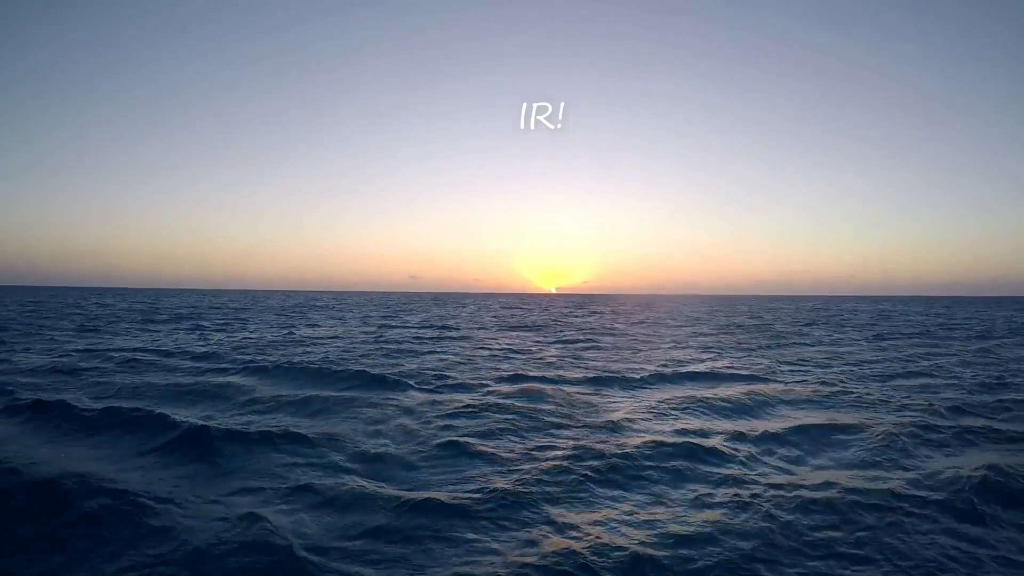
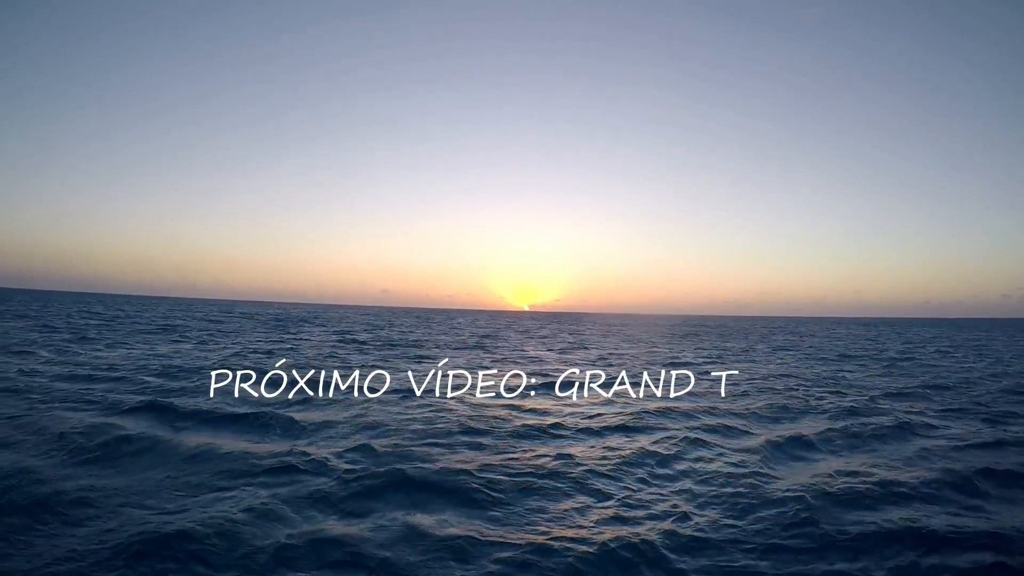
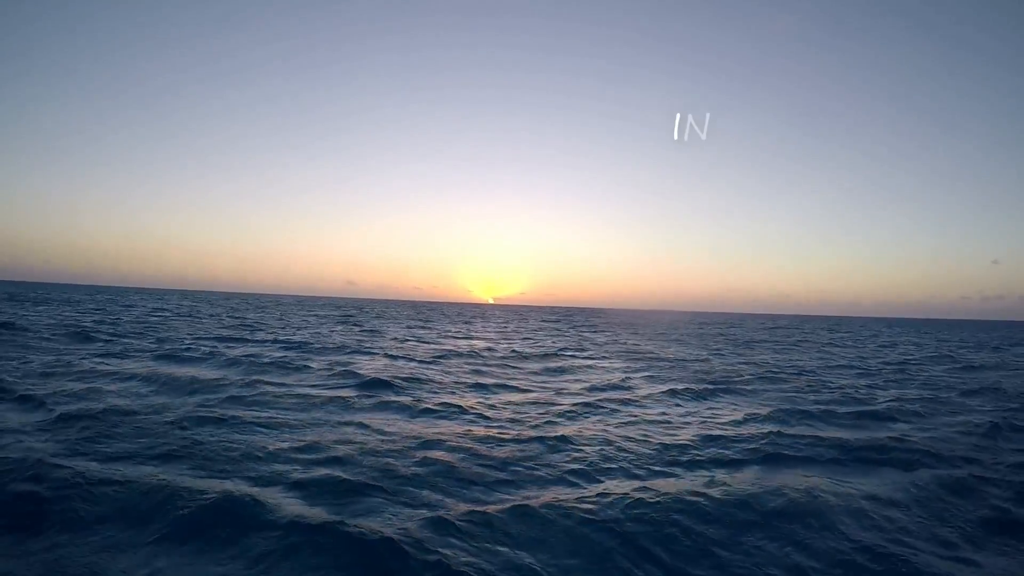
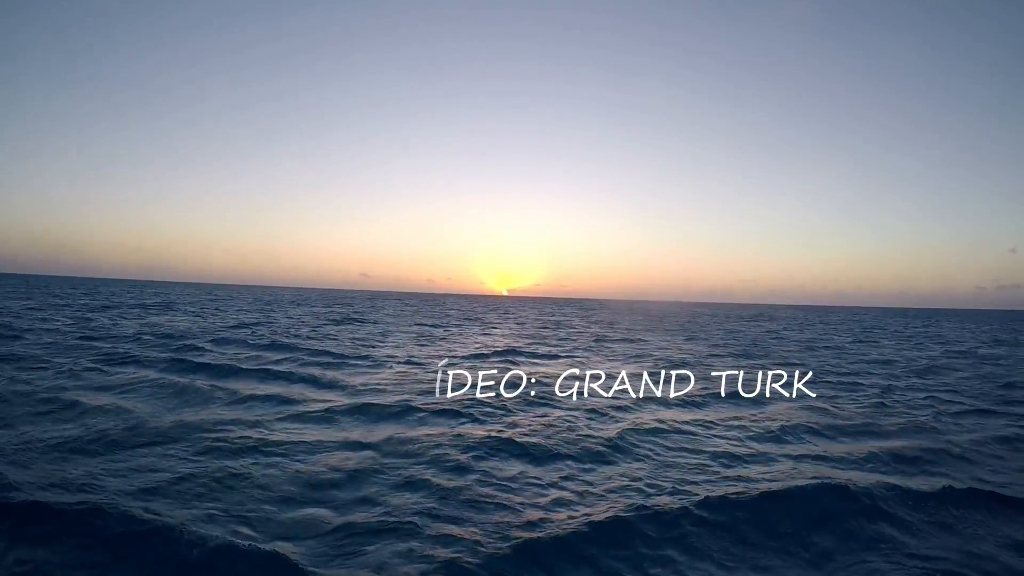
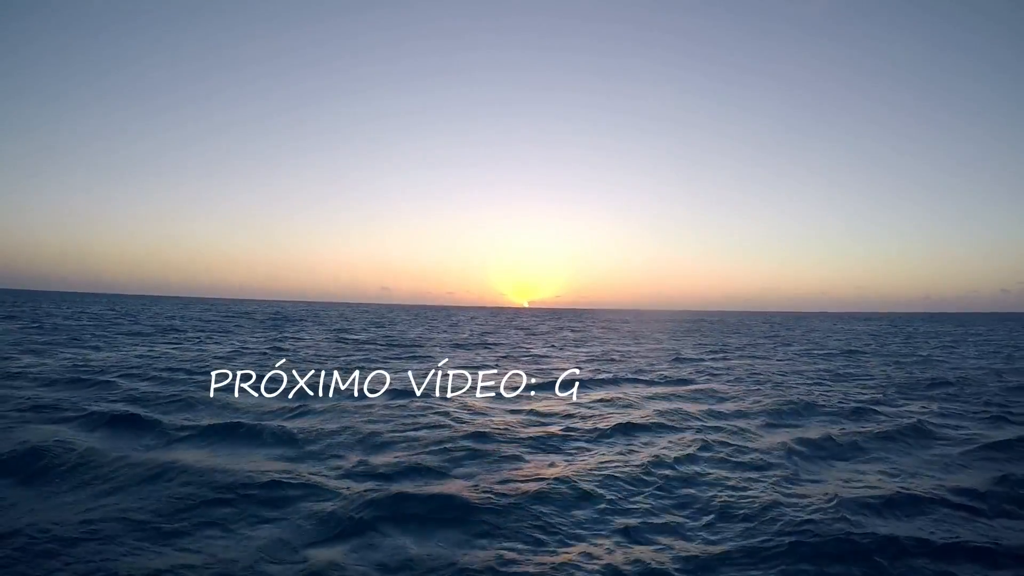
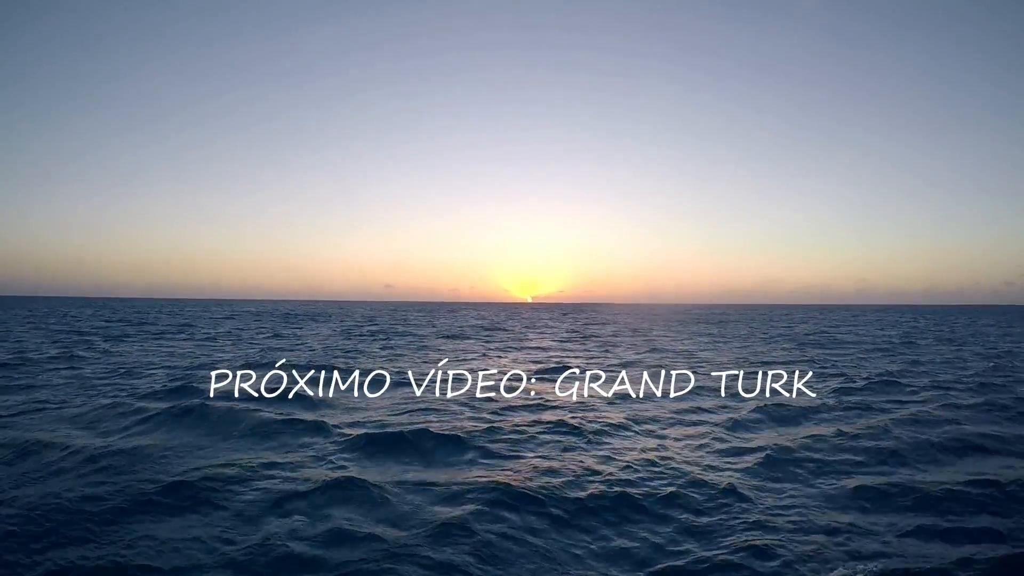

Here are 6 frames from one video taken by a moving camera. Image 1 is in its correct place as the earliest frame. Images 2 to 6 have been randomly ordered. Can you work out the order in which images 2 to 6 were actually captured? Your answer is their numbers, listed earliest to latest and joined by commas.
5, 2, 6, 4, 3
